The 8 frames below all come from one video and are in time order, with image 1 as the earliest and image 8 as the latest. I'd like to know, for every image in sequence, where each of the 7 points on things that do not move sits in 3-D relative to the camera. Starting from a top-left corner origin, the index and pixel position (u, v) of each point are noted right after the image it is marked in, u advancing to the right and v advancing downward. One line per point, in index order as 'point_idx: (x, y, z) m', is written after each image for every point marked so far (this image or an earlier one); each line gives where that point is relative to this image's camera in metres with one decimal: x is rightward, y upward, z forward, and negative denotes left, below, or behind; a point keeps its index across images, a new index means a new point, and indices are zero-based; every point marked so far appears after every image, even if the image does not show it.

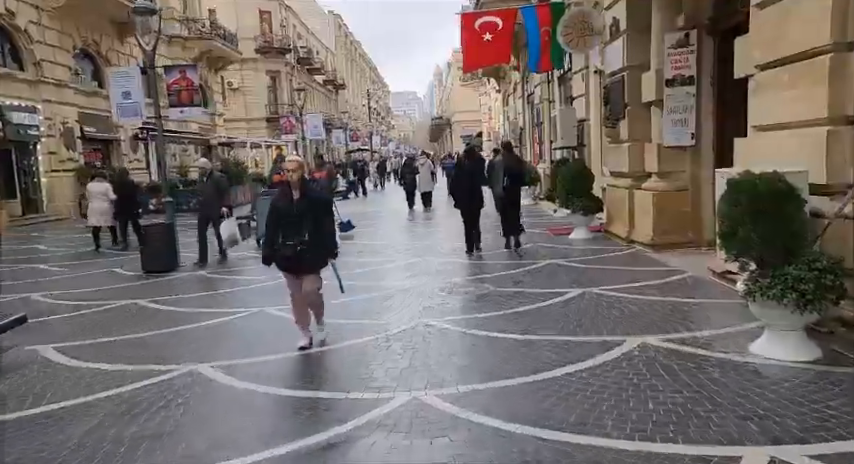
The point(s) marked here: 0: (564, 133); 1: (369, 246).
0: (+3.0, +2.2, +15.7) m
1: (-1.1, -0.3, +13.1) m
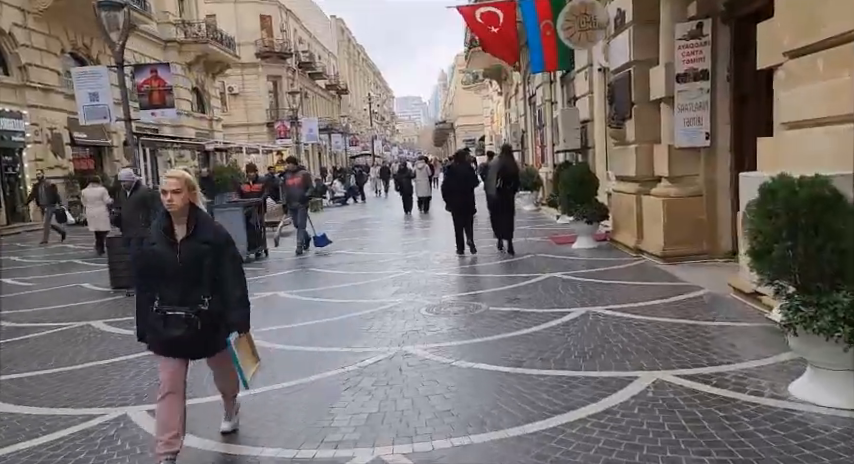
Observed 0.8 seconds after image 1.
0: (+2.9, +2.1, +14.8) m
1: (-1.2, -0.5, +12.3) m
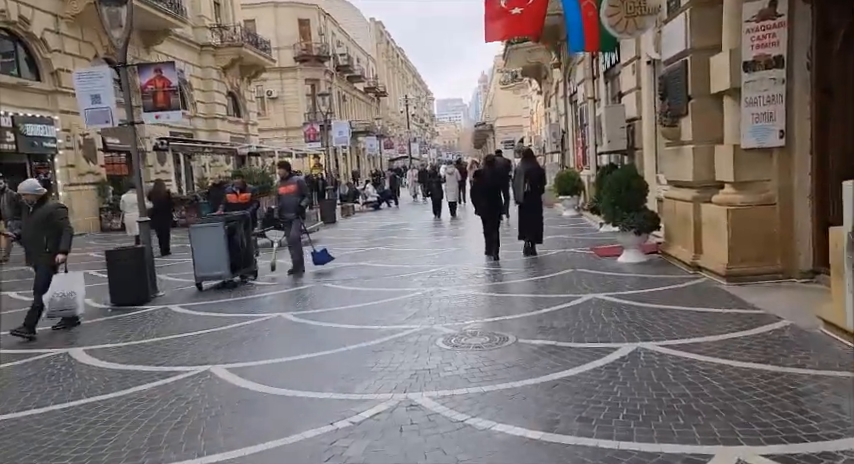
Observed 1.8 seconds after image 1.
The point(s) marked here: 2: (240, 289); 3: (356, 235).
0: (+3.5, +1.9, +13.5) m
1: (-0.7, -0.6, +11.2) m
2: (-2.6, -0.8, +9.9) m
3: (-1.8, -0.1, +18.1) m
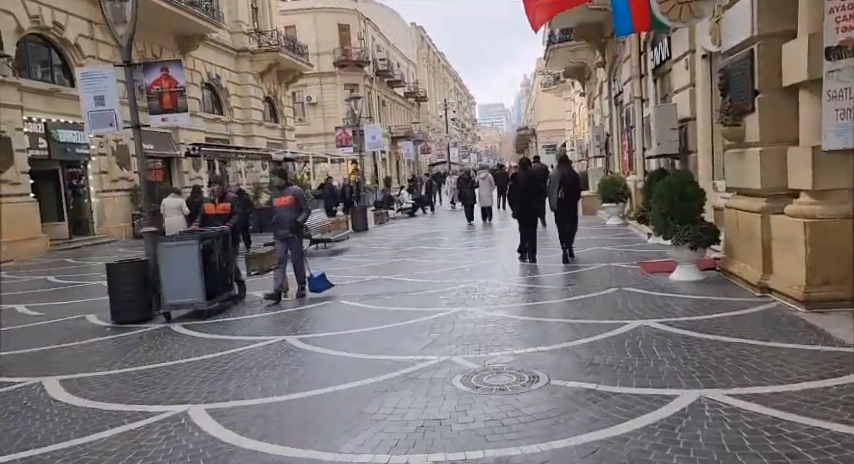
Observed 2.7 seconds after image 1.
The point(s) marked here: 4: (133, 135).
0: (+4.1, +1.7, +12.3) m
1: (-0.3, -0.8, +10.3) m
2: (-2.3, -1.0, +9.1) m
3: (-1.0, -0.3, +17.3) m
4: (-3.9, +1.3, +9.4) m
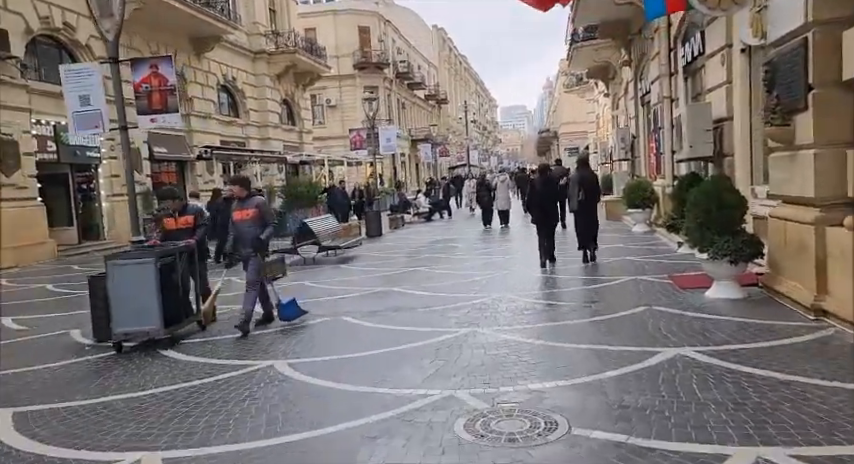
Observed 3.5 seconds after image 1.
0: (+4.3, +1.5, +11.4) m
1: (-0.2, -0.9, +9.5) m
2: (-2.2, -1.1, +8.3) m
3: (-0.6, -0.5, +16.5) m
4: (-3.8, +1.2, +8.7) m
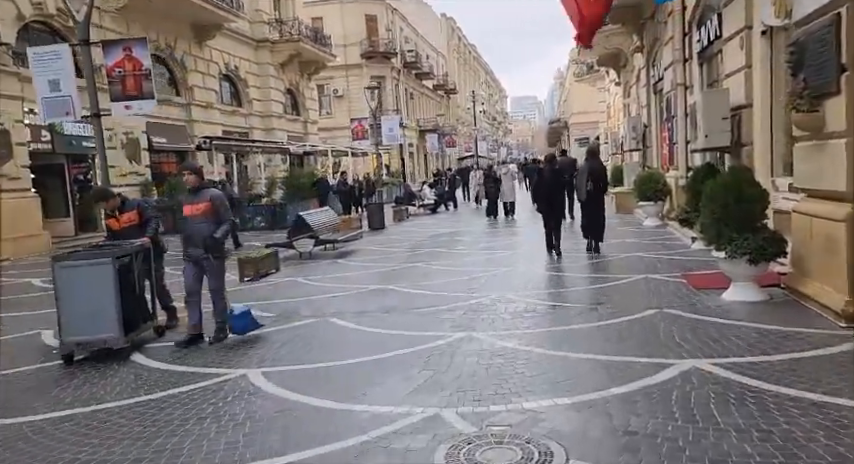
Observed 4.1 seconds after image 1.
0: (+4.2, +1.6, +10.7) m
1: (-0.2, -0.9, +8.8) m
2: (-2.2, -1.0, +7.7) m
3: (-0.6, -0.3, +15.9) m
4: (-3.9, +1.3, +8.1) m
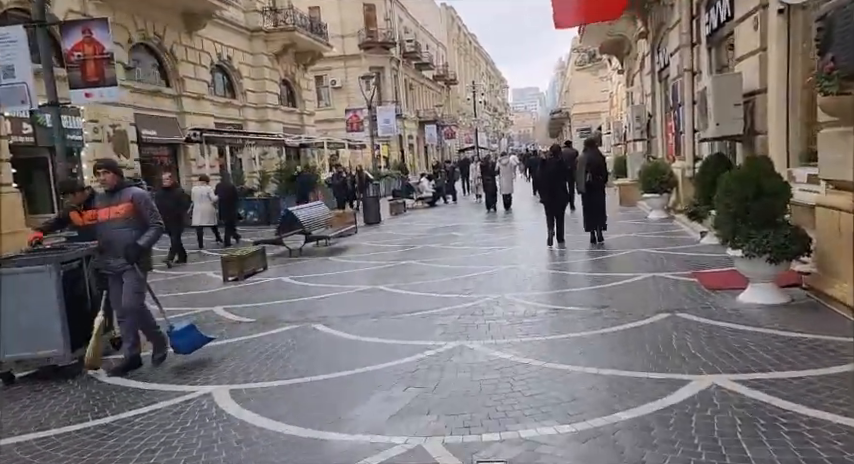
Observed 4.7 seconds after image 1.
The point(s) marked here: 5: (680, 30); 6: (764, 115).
0: (+4.1, +1.7, +10.0) m
1: (-0.3, -0.8, +8.2) m
2: (-2.3, -1.0, +7.1) m
3: (-0.7, -0.2, +15.2) m
4: (-4.0, +1.3, +7.5) m
5: (+5.1, +4.1, +14.3) m
6: (+4.6, +1.6, +9.8) m
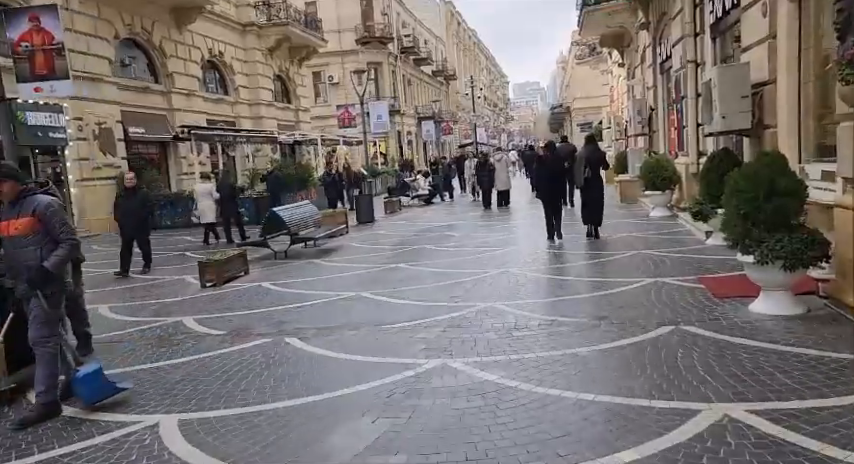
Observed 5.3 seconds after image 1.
0: (+4.0, +1.7, +9.4) m
1: (-0.5, -0.9, +7.6) m
2: (-2.5, -1.1, +6.5) m
3: (-0.8, -0.2, +14.6) m
4: (-4.2, +1.2, +6.9) m
5: (+4.9, +4.1, +13.6) m
6: (+4.5, +1.6, +9.1) m
